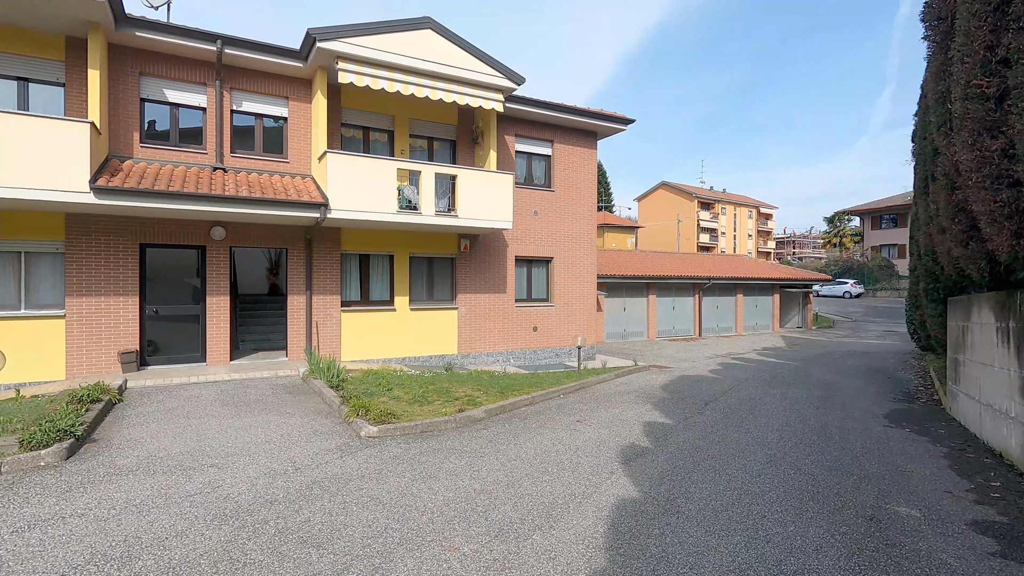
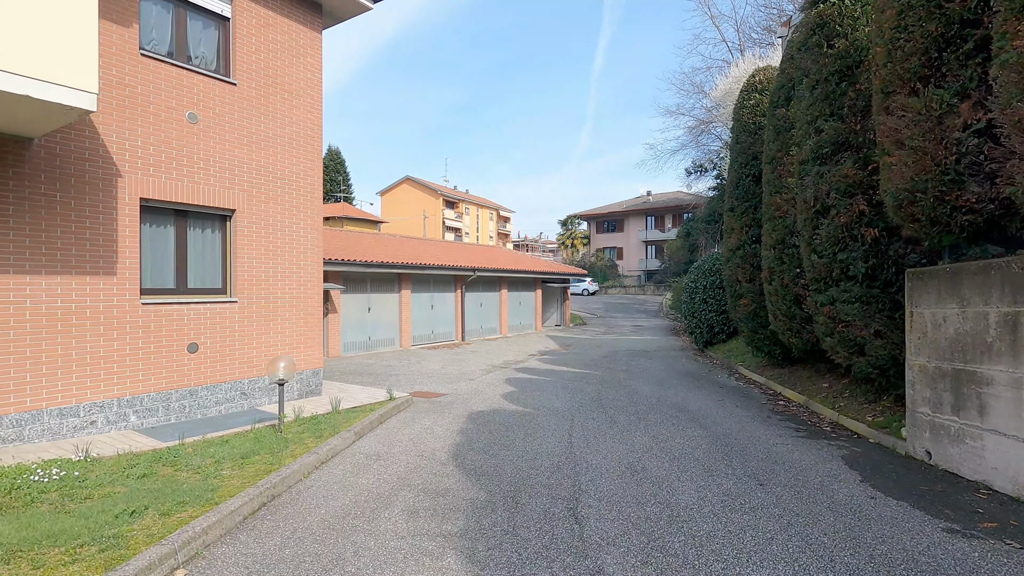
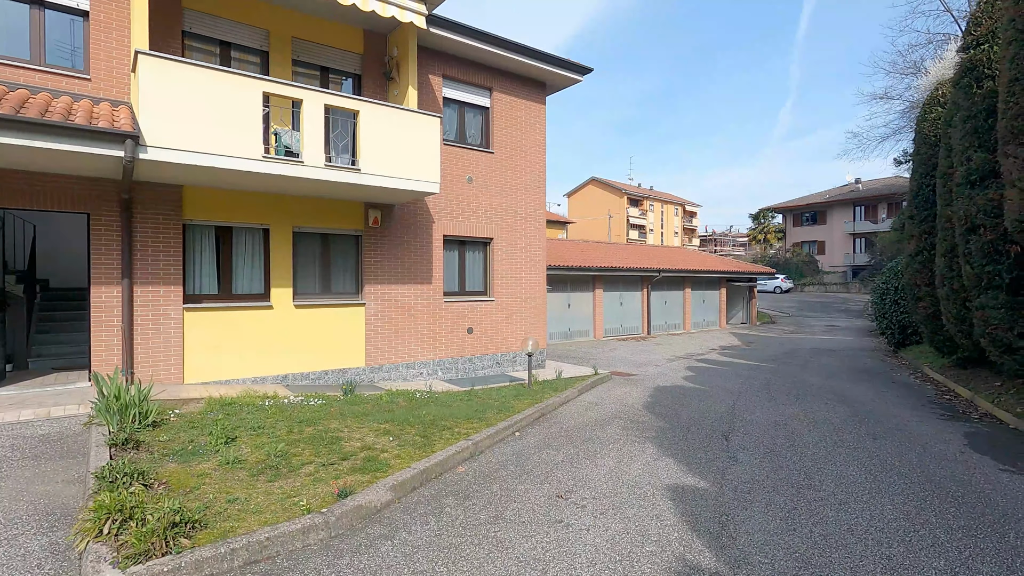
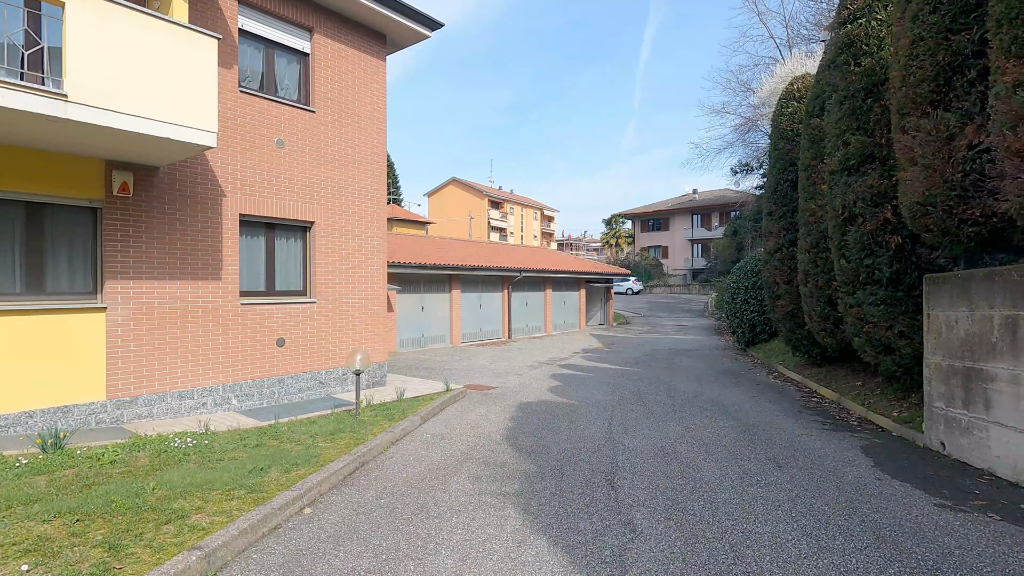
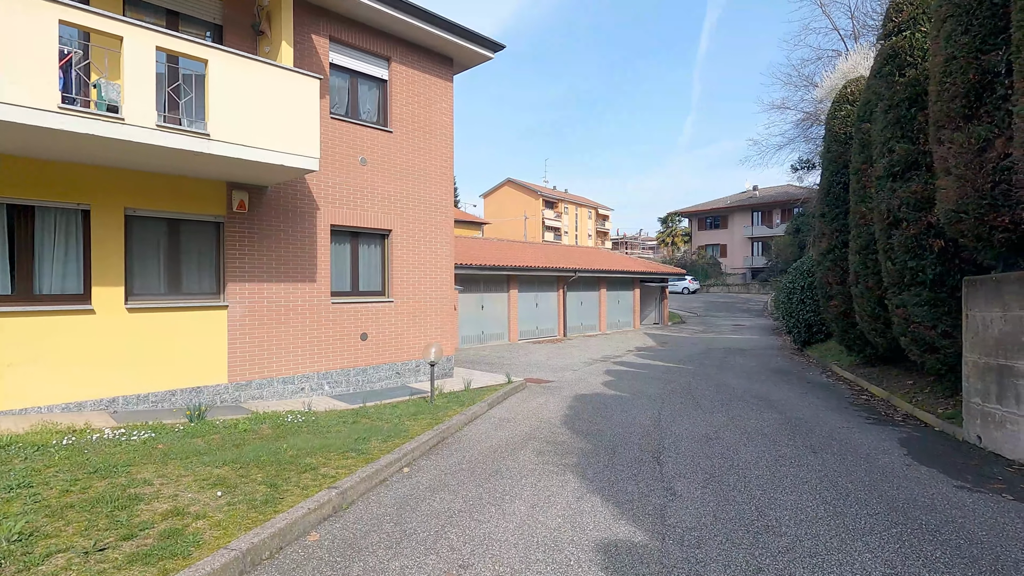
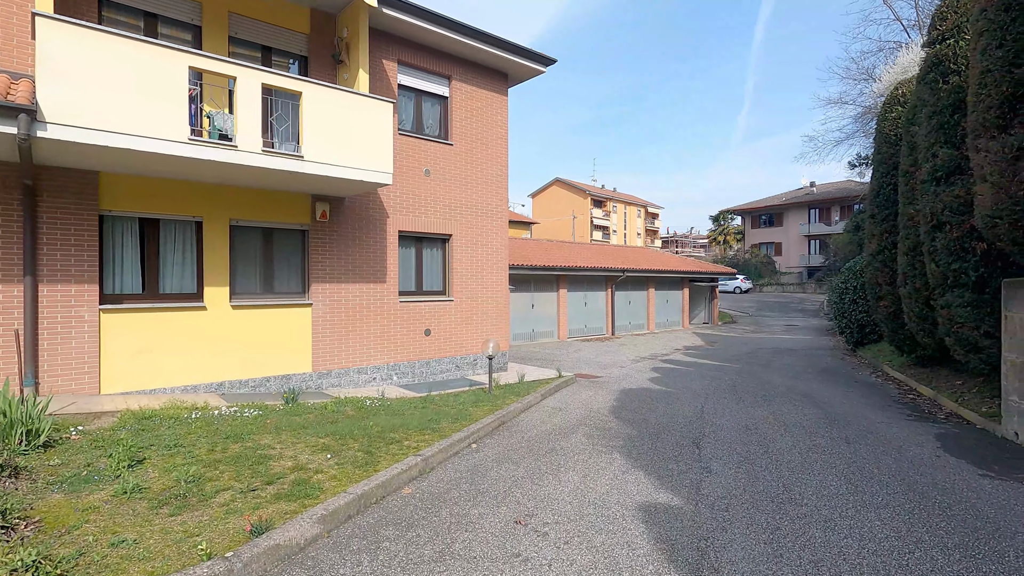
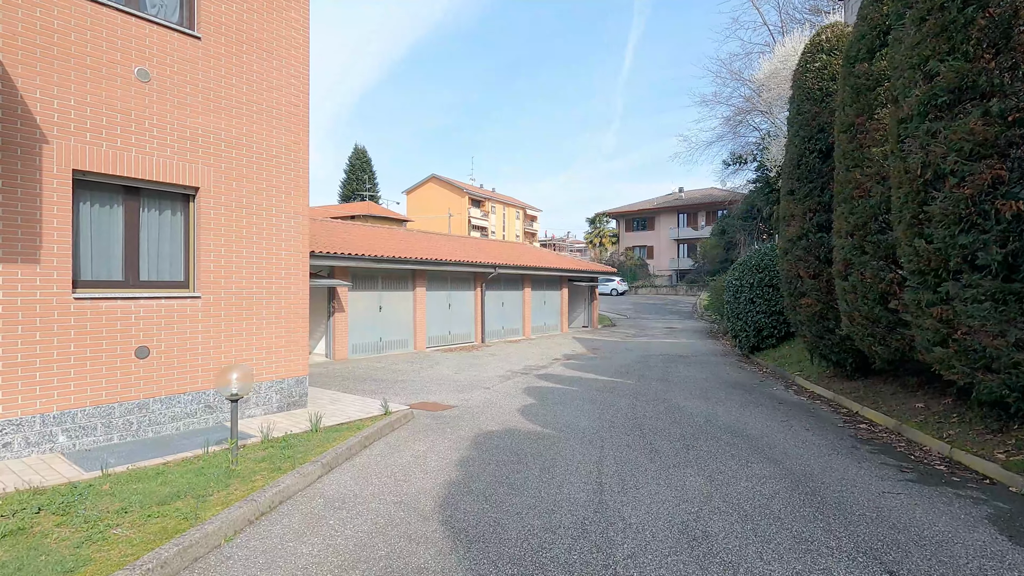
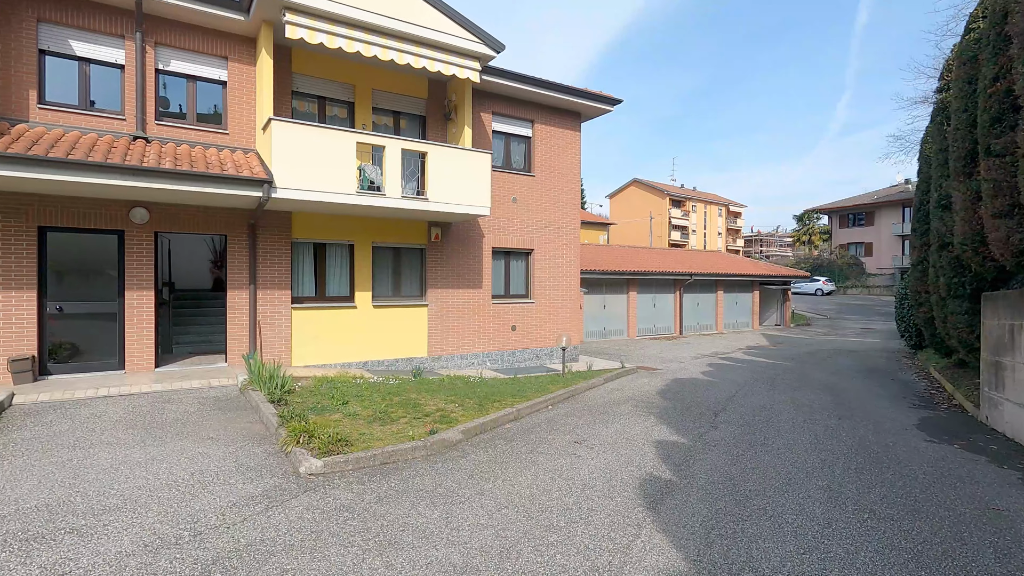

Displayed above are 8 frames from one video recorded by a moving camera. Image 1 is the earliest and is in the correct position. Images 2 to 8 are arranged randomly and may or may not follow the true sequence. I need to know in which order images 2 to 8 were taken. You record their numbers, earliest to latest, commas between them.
8, 3, 6, 5, 4, 2, 7
